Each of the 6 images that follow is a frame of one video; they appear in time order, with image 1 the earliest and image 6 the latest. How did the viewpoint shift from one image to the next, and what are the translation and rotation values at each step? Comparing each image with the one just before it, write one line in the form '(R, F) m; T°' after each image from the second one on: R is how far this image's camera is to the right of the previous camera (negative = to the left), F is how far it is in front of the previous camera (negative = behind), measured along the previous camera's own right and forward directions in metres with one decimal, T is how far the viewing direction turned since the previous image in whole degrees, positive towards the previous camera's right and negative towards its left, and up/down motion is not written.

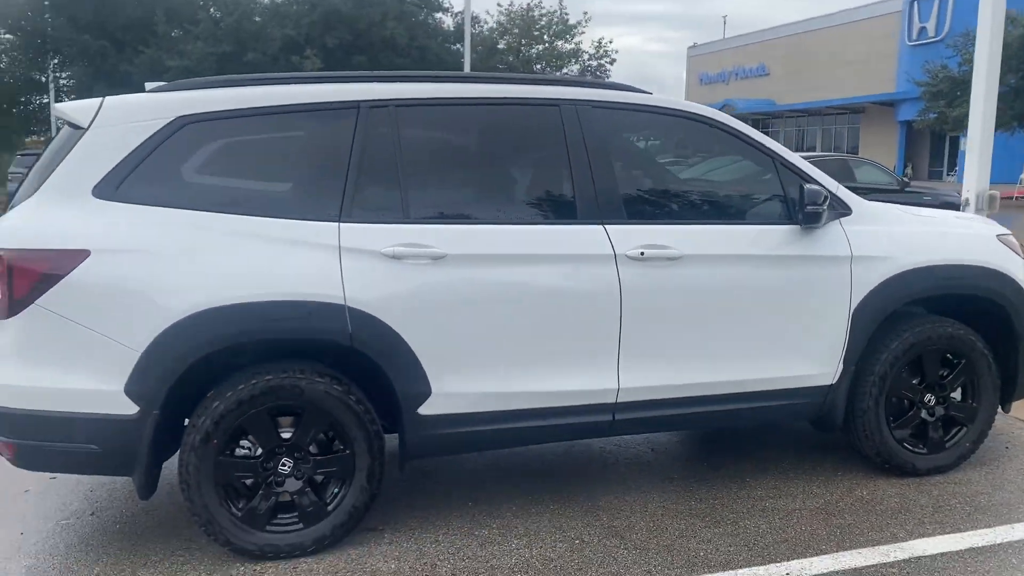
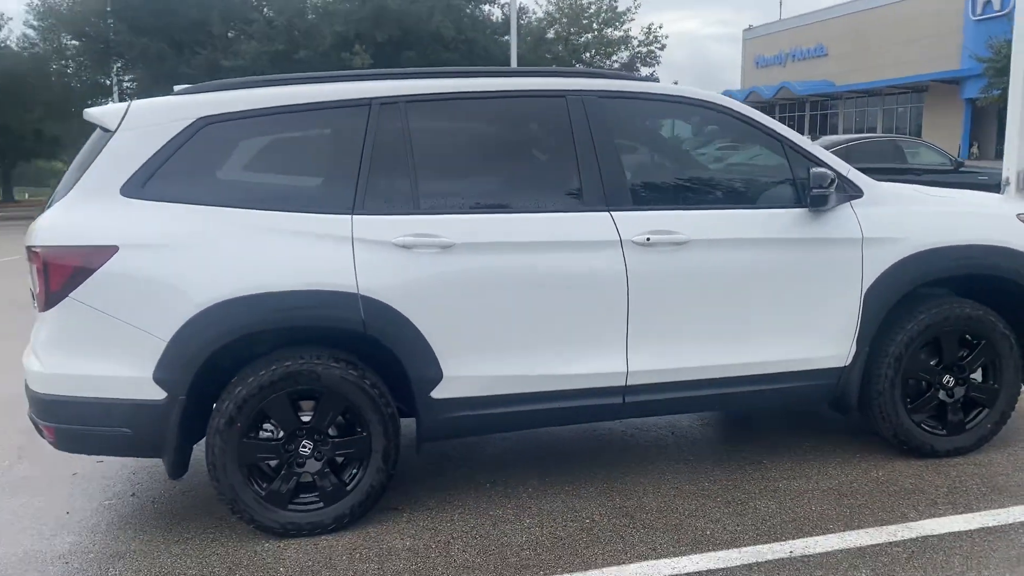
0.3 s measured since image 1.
(+0.2, -0.1) m; -4°
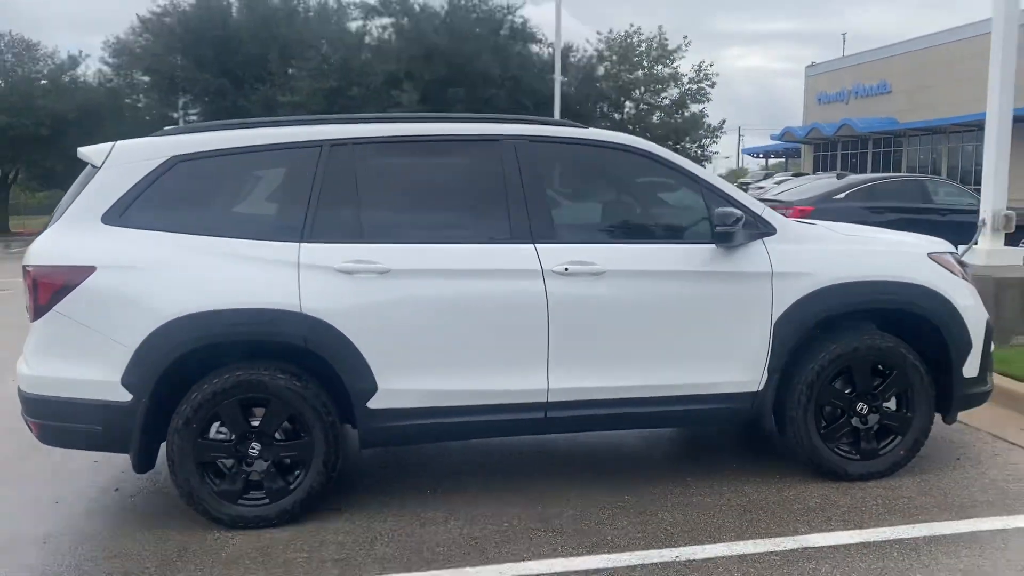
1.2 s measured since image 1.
(+0.6, -0.4) m; -4°
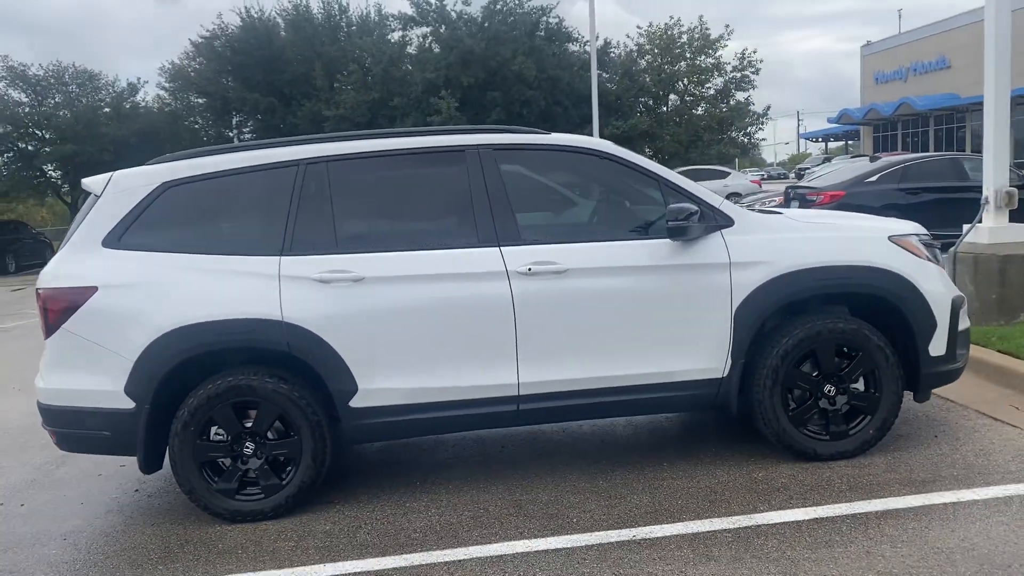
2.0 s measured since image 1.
(+0.5, -0.2) m; -4°
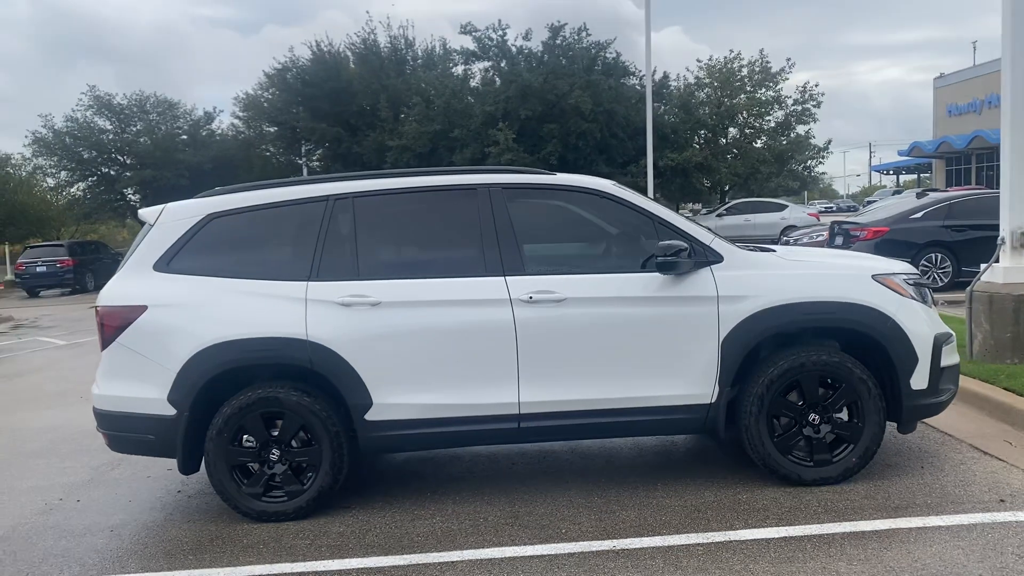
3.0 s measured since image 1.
(+0.3, -0.4) m; -4°
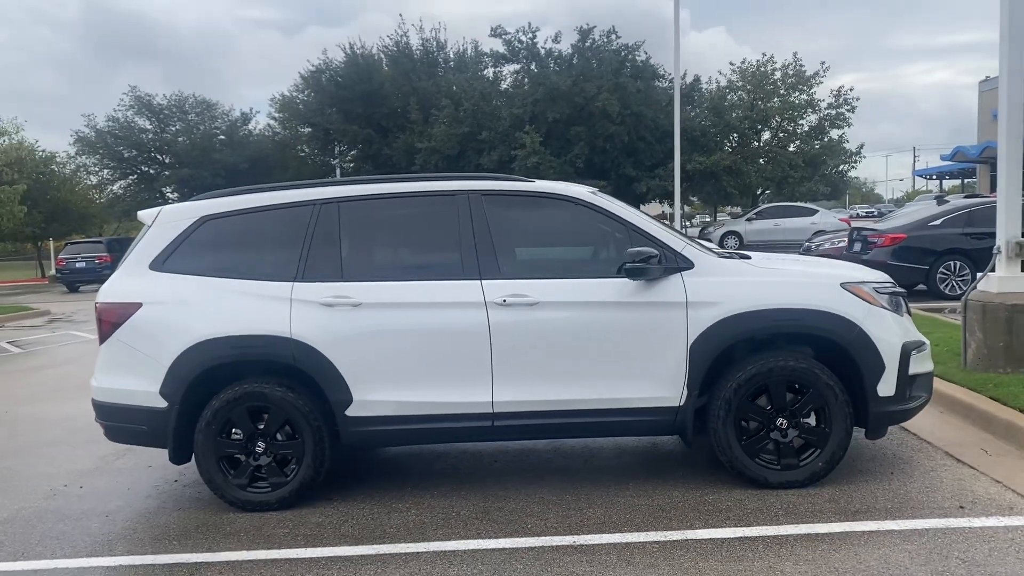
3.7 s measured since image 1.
(+0.3, -0.1) m; -2°
